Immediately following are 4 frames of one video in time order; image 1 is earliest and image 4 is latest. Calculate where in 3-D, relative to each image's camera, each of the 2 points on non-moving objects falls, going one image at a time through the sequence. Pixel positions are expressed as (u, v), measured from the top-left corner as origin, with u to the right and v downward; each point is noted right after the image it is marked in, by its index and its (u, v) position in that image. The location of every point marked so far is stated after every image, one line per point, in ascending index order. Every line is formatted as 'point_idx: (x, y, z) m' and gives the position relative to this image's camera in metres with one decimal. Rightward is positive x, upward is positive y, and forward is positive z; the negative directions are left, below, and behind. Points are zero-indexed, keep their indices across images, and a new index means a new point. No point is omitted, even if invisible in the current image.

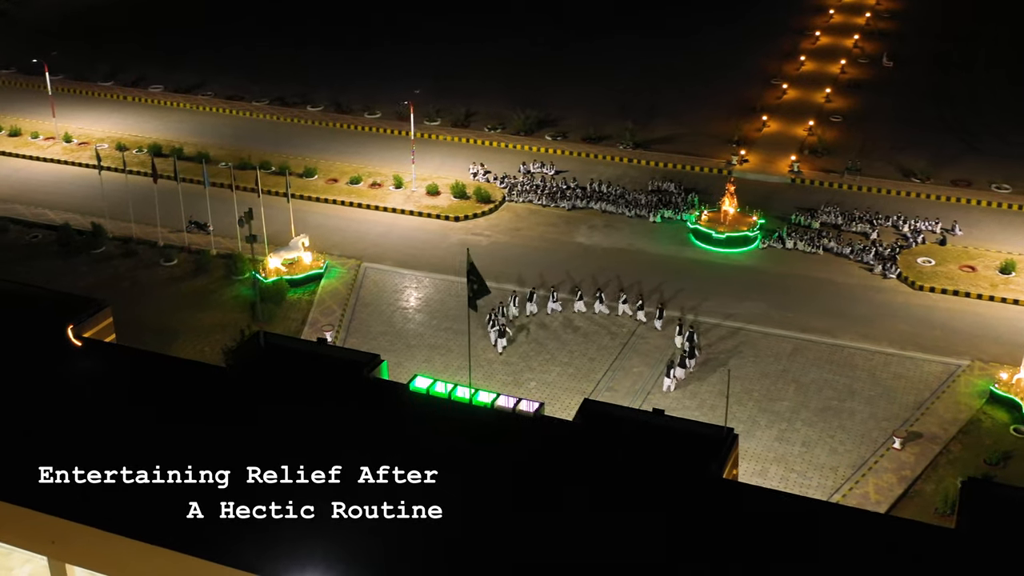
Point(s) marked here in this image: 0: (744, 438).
0: (+3.0, -1.9, +18.5) m
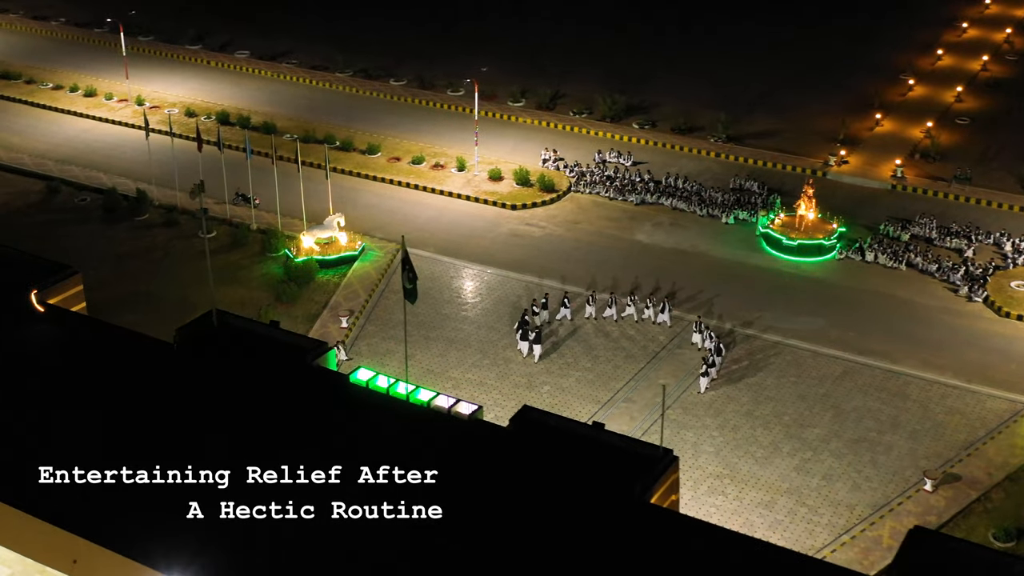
0: (+3.0, -2.1, +17.4) m
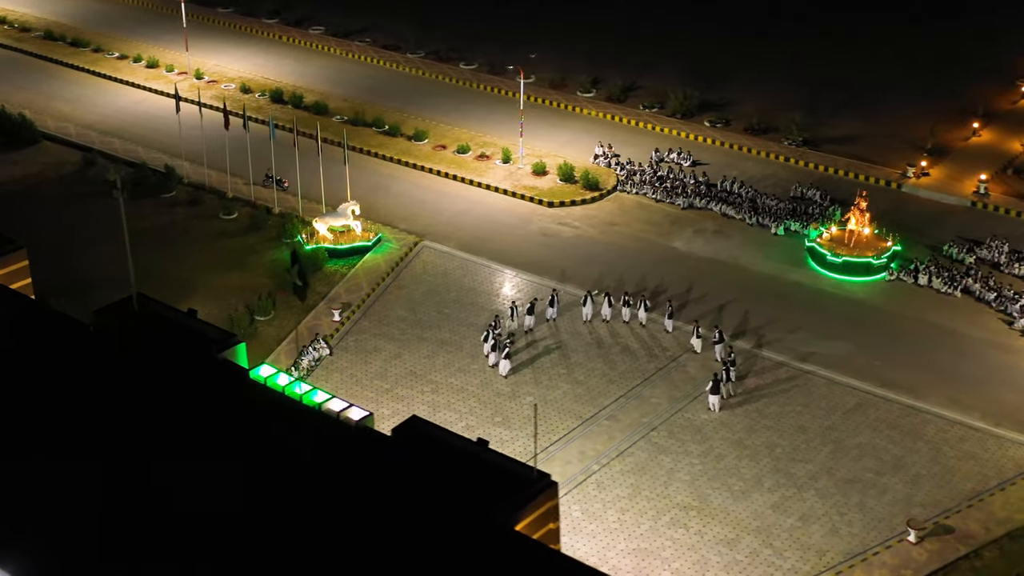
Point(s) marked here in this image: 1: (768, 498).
0: (+2.6, -2.4, +16.7) m
1: (+3.0, -2.4, +16.7) m
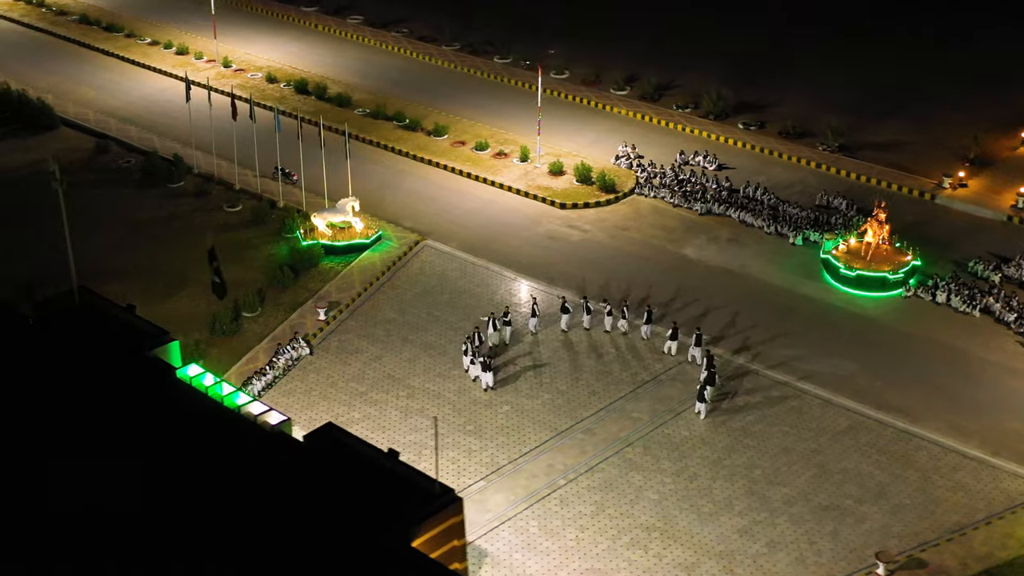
0: (+2.2, -2.6, +16.3) m
1: (+2.6, -2.7, +16.4) m
